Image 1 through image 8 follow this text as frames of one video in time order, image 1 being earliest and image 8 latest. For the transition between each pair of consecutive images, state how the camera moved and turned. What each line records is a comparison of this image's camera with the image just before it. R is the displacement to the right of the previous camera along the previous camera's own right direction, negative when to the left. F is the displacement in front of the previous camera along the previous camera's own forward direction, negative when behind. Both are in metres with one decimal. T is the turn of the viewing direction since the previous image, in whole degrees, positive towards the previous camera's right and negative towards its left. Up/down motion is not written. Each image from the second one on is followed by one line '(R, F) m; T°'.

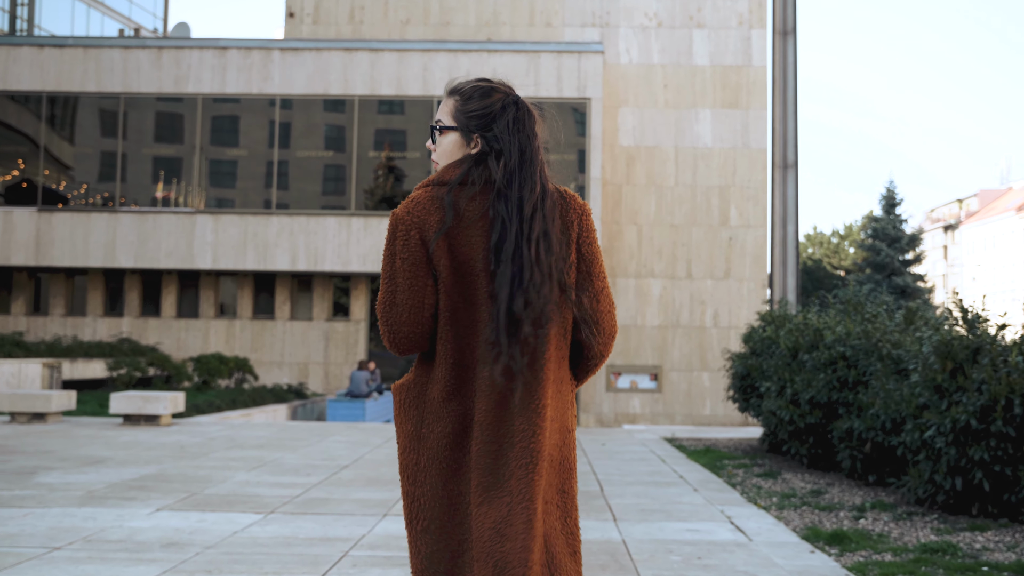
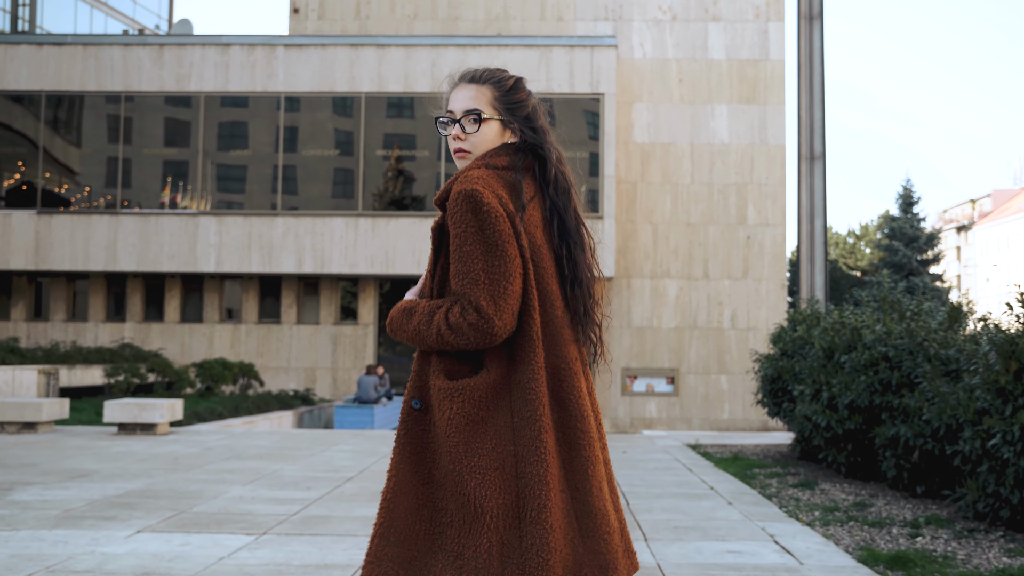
(0.0, +0.6) m; -1°
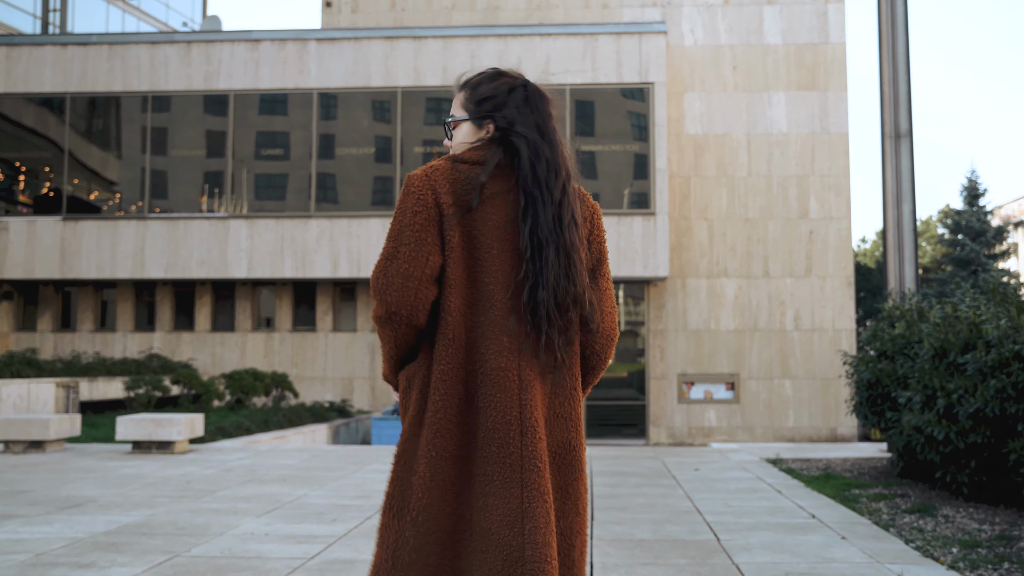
(-0.1, +1.2) m; -2°
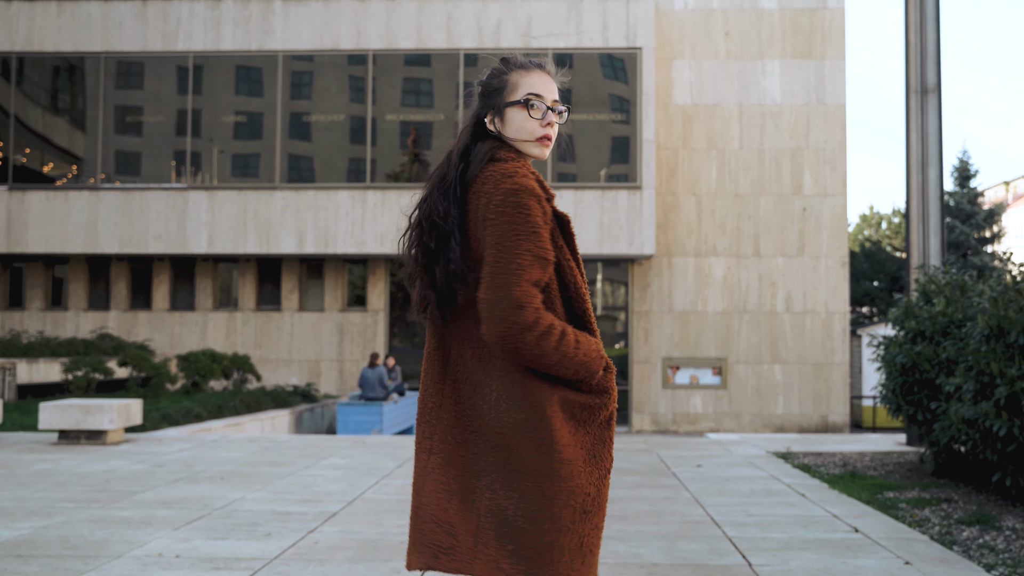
(0.0, +1.2) m; +1°
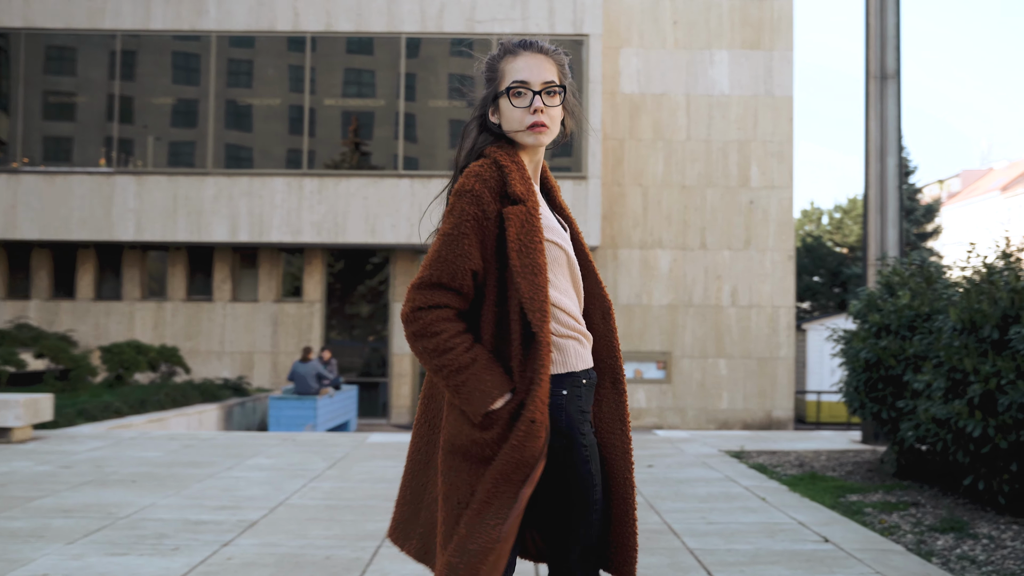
(0.0, +0.5) m; +3°
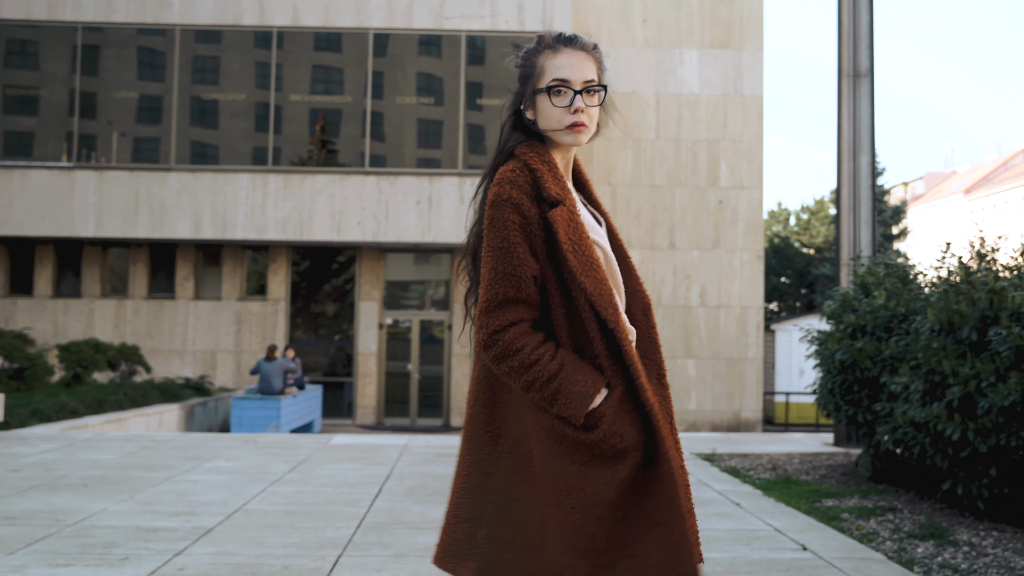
(0.0, +0.2) m; +2°
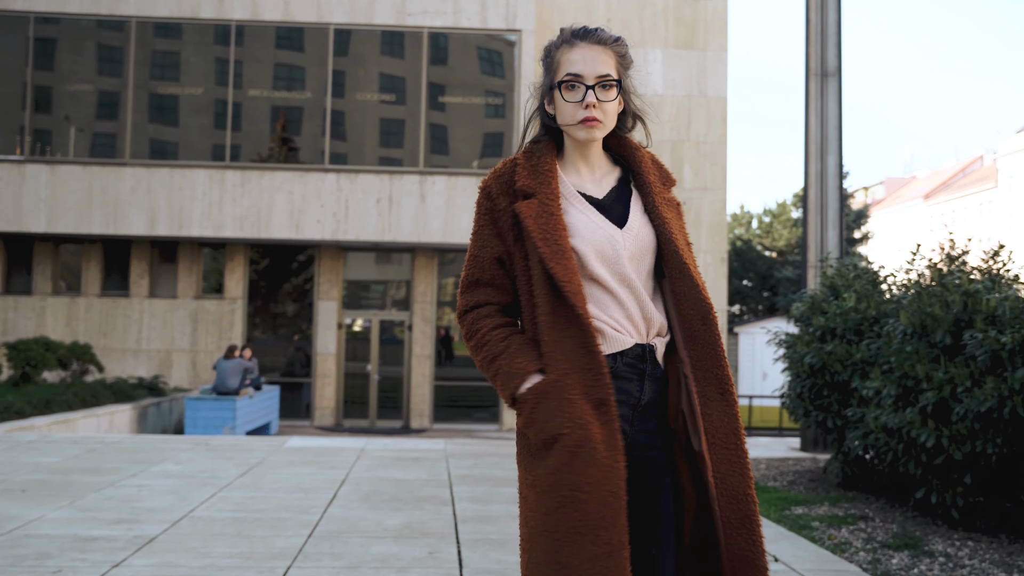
(0.0, +0.2) m; +2°
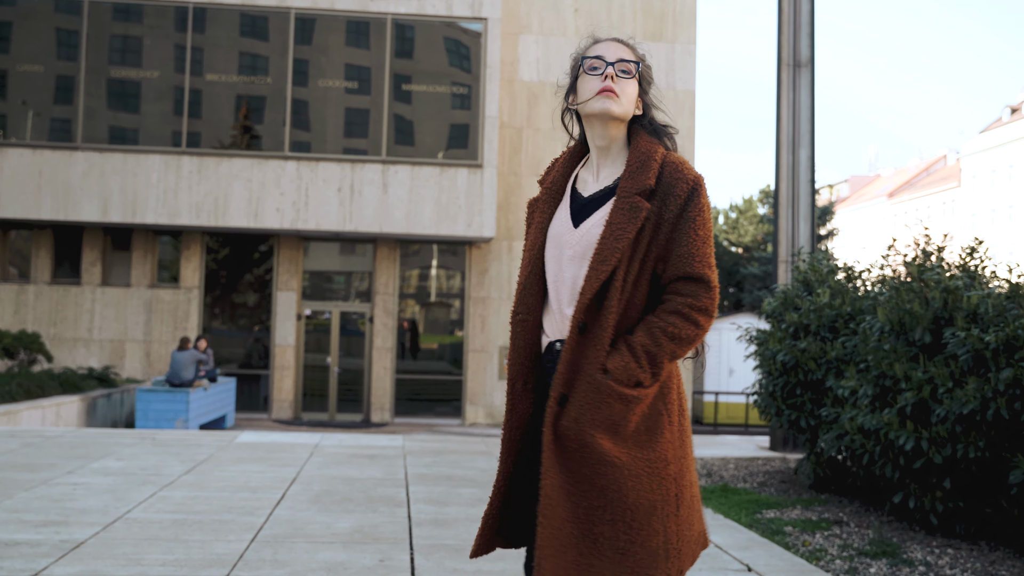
(0.0, +0.3) m; +2°
